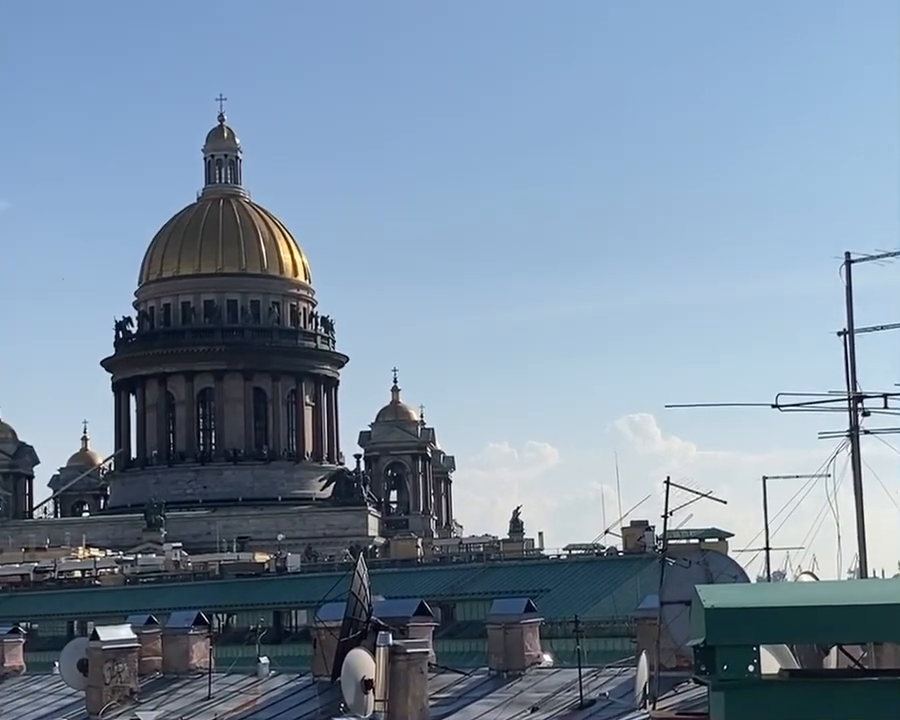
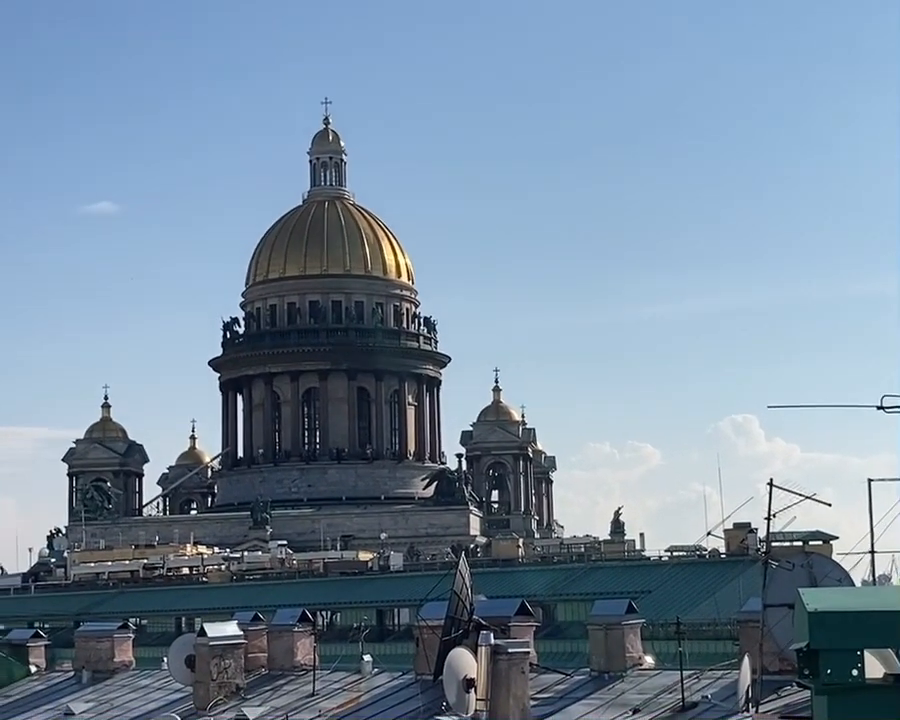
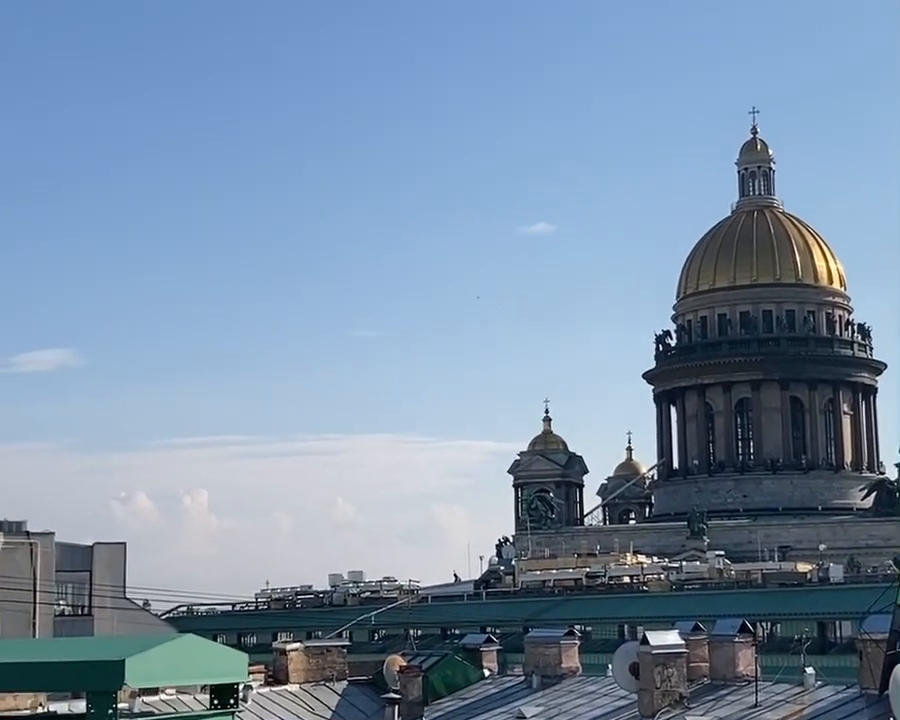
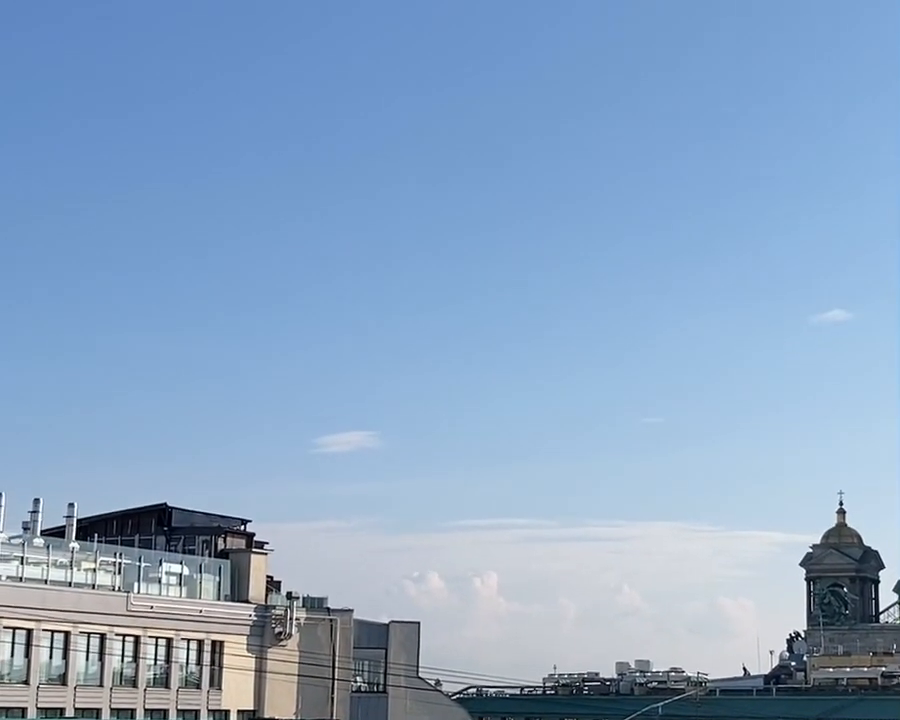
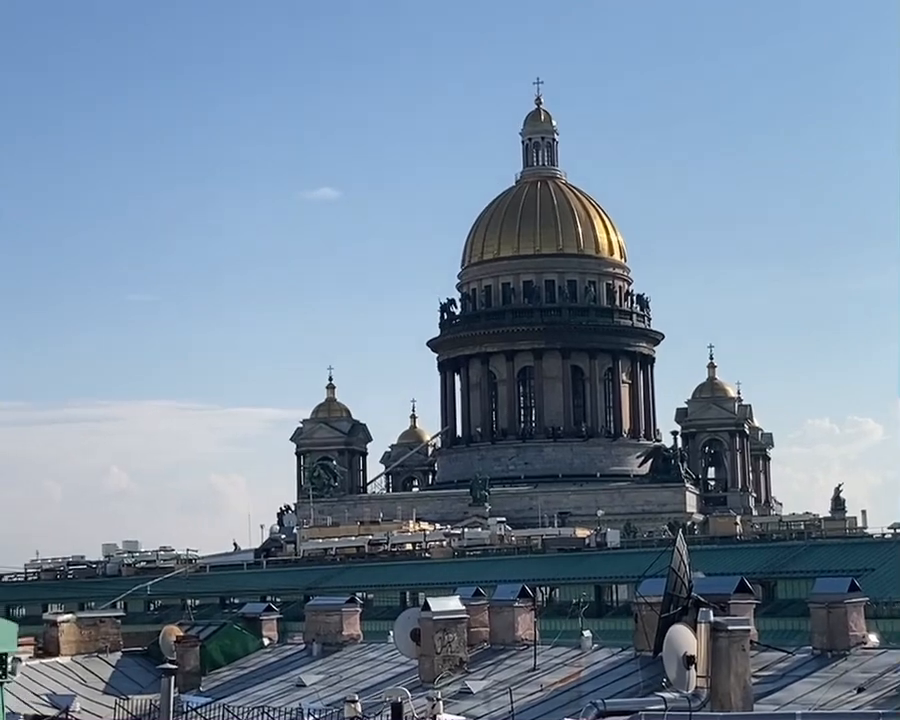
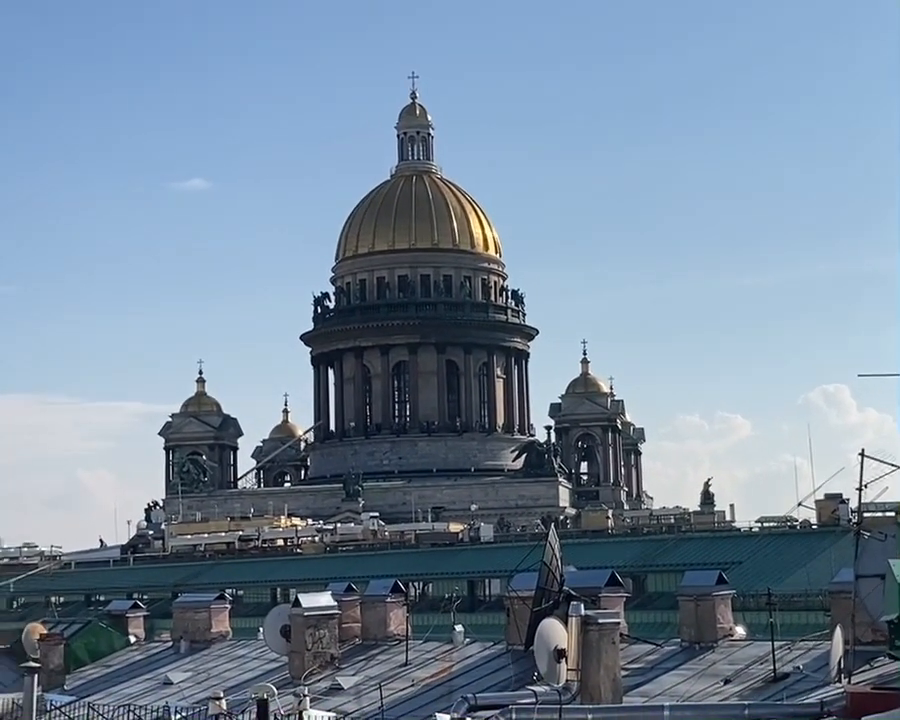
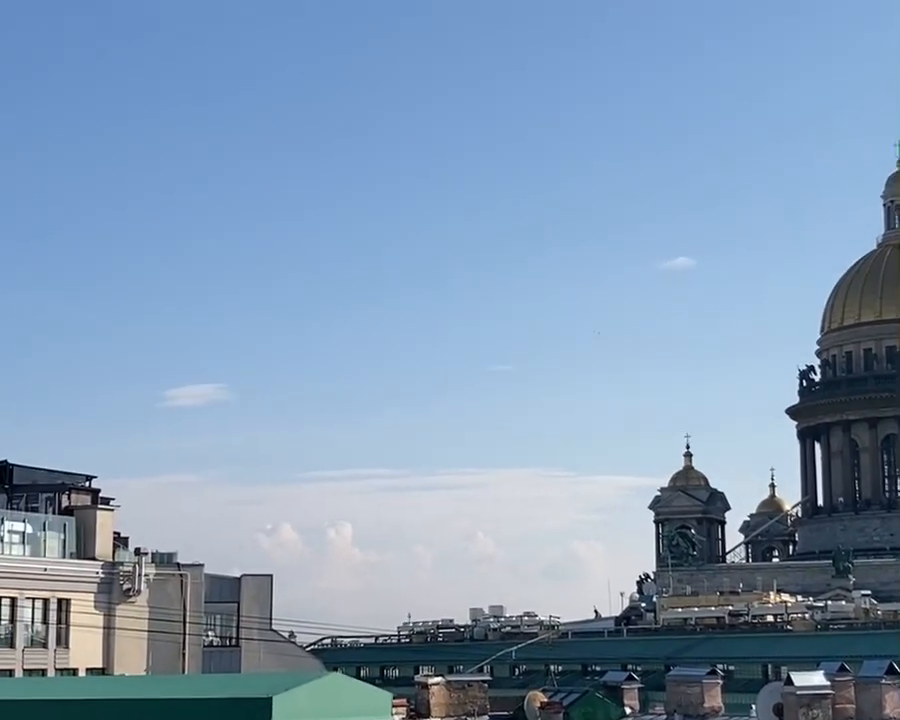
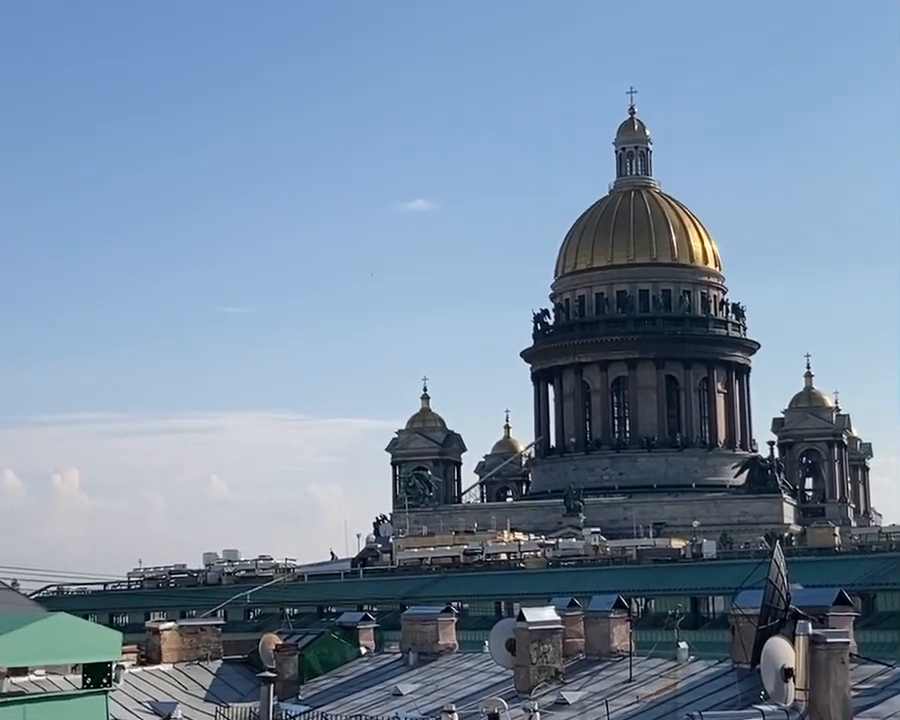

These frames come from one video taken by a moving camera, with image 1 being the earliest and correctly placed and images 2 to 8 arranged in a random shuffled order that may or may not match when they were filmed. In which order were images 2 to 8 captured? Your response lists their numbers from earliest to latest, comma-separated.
2, 6, 5, 8, 3, 7, 4
